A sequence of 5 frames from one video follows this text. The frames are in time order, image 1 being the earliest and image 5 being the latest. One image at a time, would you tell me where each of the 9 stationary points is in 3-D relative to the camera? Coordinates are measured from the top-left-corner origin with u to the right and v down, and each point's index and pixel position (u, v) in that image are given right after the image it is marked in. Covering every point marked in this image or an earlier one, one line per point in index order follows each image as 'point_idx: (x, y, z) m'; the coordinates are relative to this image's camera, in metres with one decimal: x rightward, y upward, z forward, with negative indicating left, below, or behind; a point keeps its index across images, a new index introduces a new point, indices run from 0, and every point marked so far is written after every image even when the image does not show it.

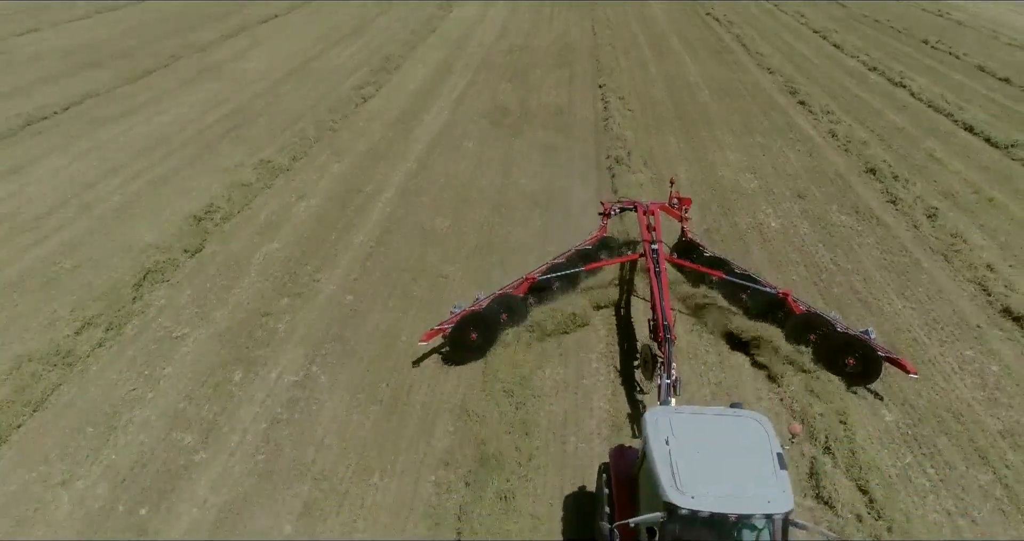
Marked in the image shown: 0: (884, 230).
0: (+4.1, +0.4, +11.1) m
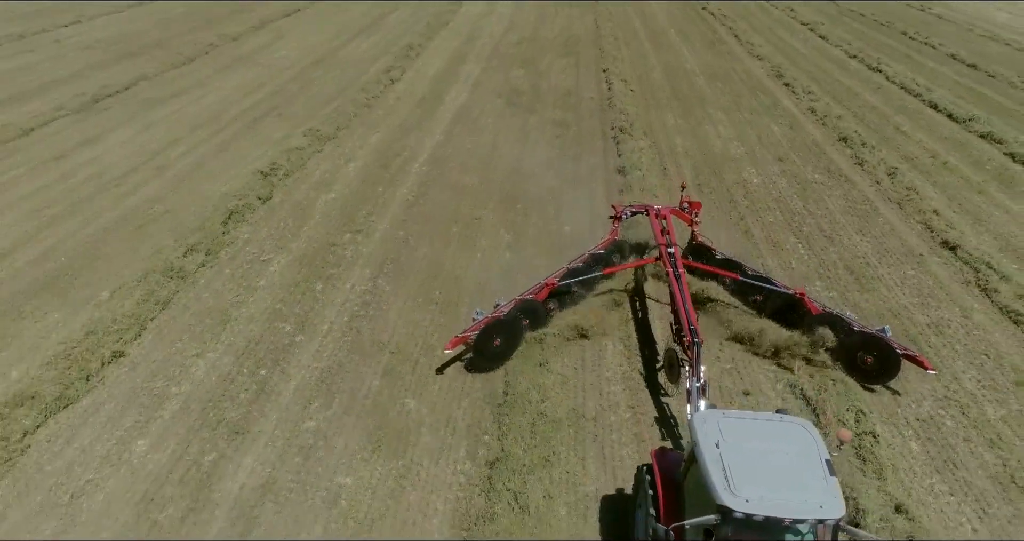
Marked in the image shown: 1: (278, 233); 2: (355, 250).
0: (+4.3, +1.1, +12.9) m
1: (-2.6, +0.4, +11.0) m
2: (-1.6, +0.2, +10.6) m
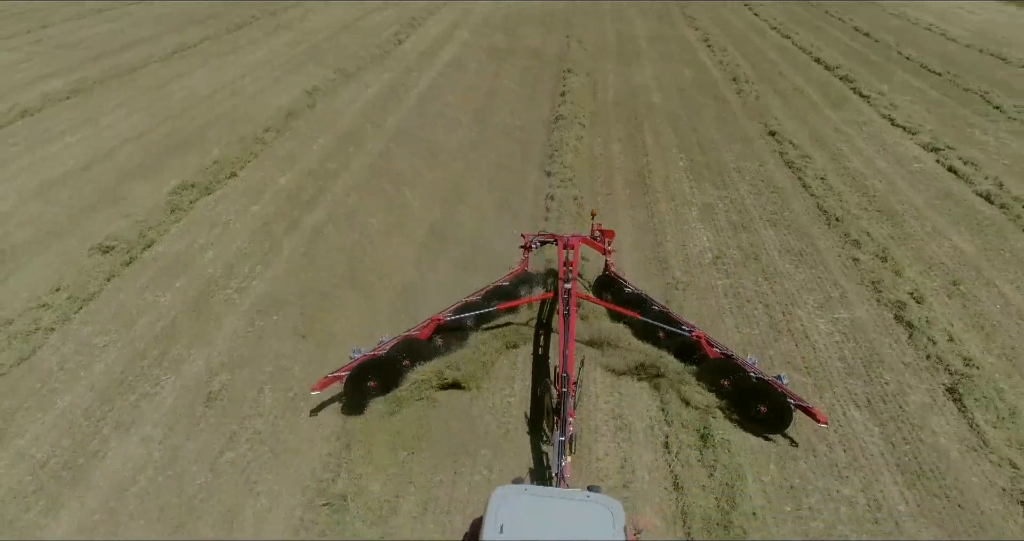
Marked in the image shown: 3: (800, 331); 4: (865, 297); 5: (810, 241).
0: (+3.8, +3.0, +18.2) m
1: (-3.1, +2.4, +16.3) m
2: (-2.2, +2.2, +15.9) m
3: (+2.6, -0.6, +9.0) m
4: (+3.4, -0.3, +9.8) m
5: (+3.3, +0.3, +11.3) m
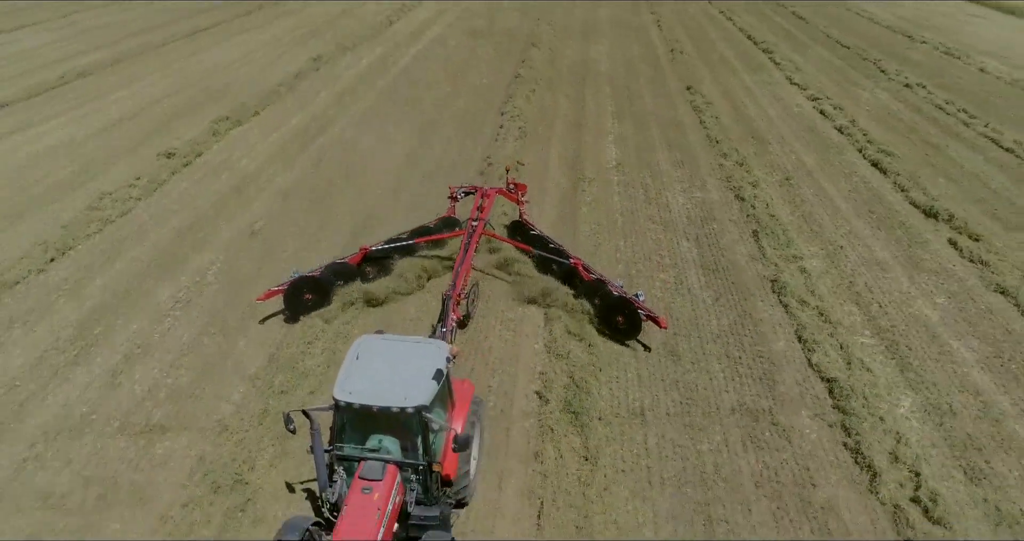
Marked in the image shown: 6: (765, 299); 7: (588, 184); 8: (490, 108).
0: (+3.2, +4.4, +22.0) m
1: (-3.7, +3.8, +20.1) m
2: (-2.8, +3.6, +19.7) m
3: (+1.9, +0.8, +12.8) m
4: (+2.8, +1.1, +13.5) m
5: (+2.7, +1.7, +15.1) m
6: (+2.5, -0.3, +9.9) m
7: (+1.0, +1.2, +13.7) m
8: (-0.4, +3.0, +18.3) m
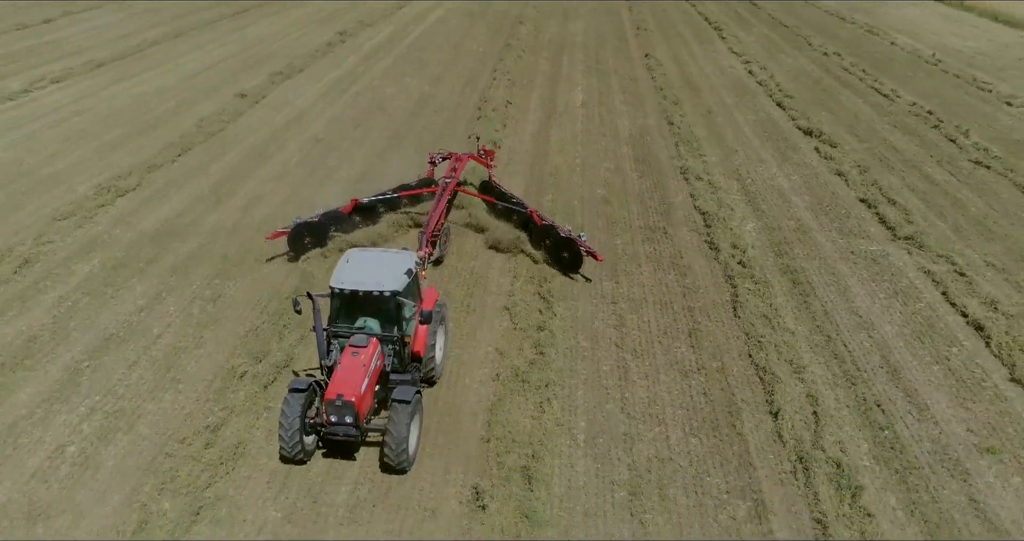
0: (+3.0, +6.0, +26.5) m
1: (-3.9, +5.4, +24.6) m
2: (-3.0, +5.2, +24.2) m
3: (+1.8, +2.5, +17.4) m
4: (+2.6, +2.8, +18.1) m
5: (+2.5, +3.4, +19.6) m
6: (+2.3, +1.3, +14.4) m
7: (+0.9, +2.8, +18.3) m
8: (-0.6, +4.6, +22.9) m
